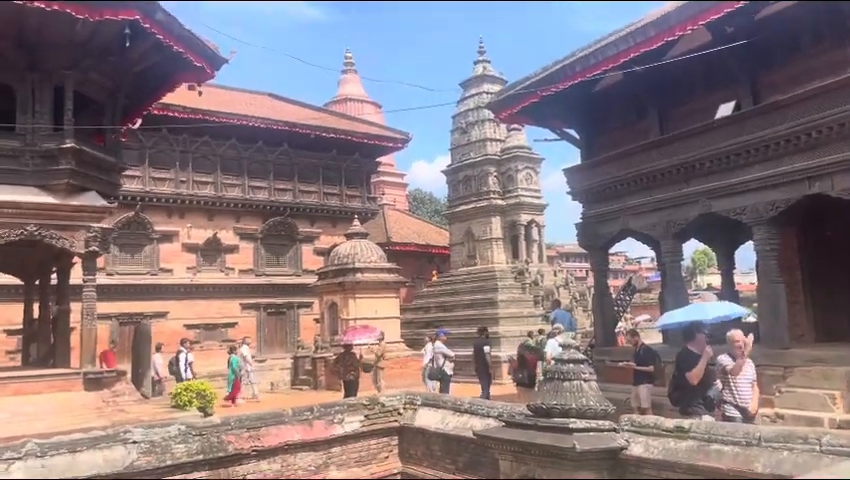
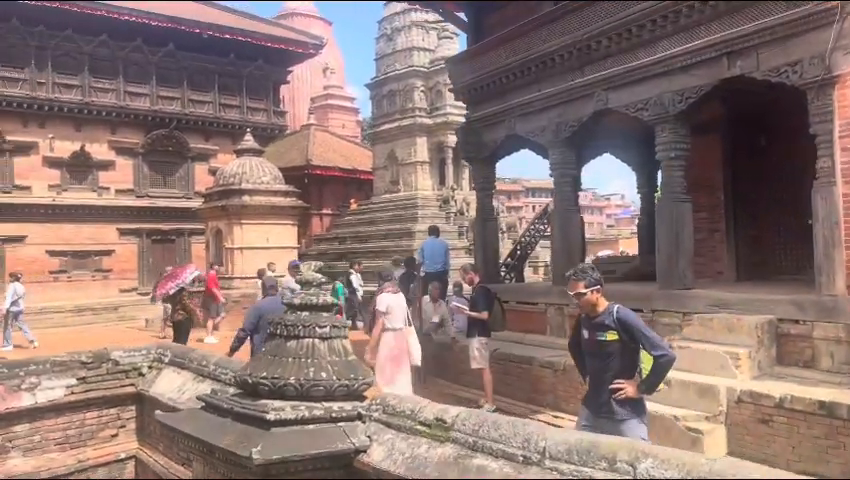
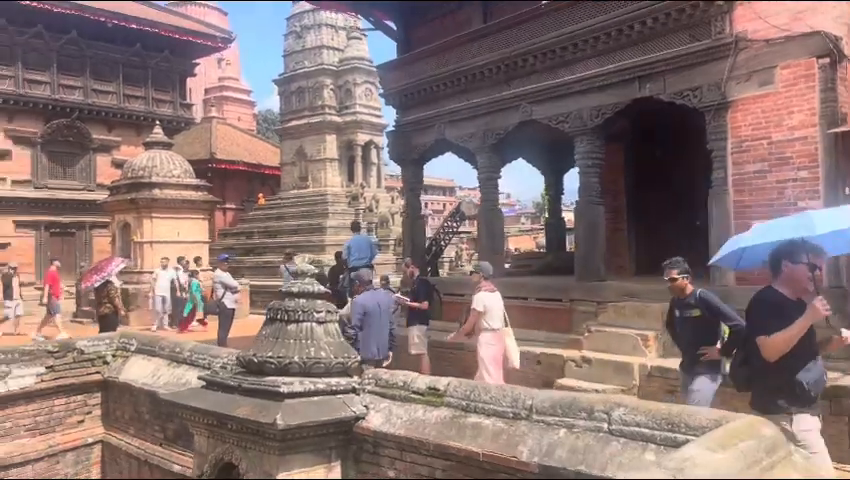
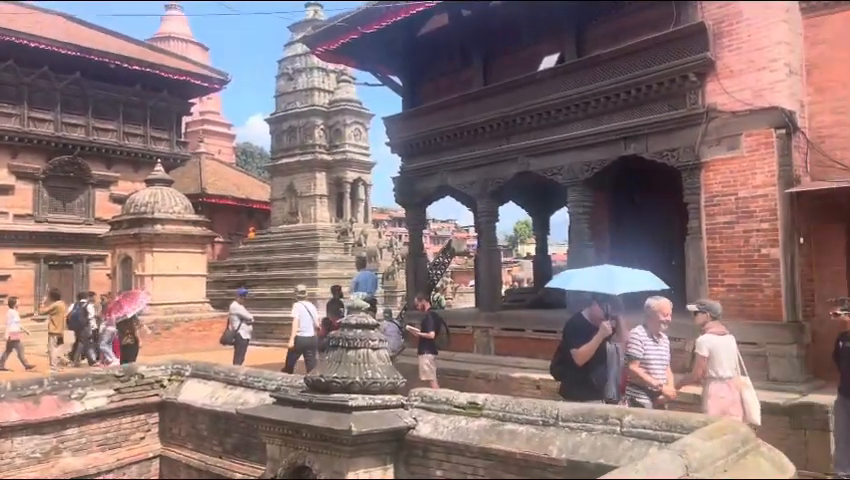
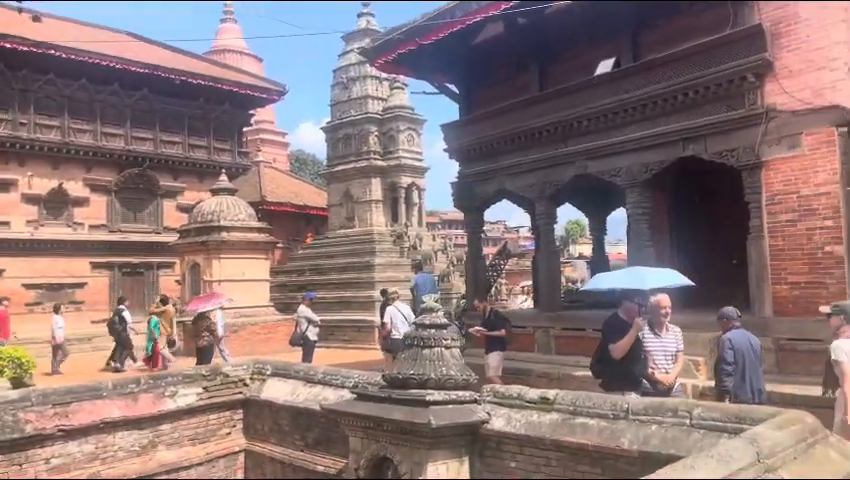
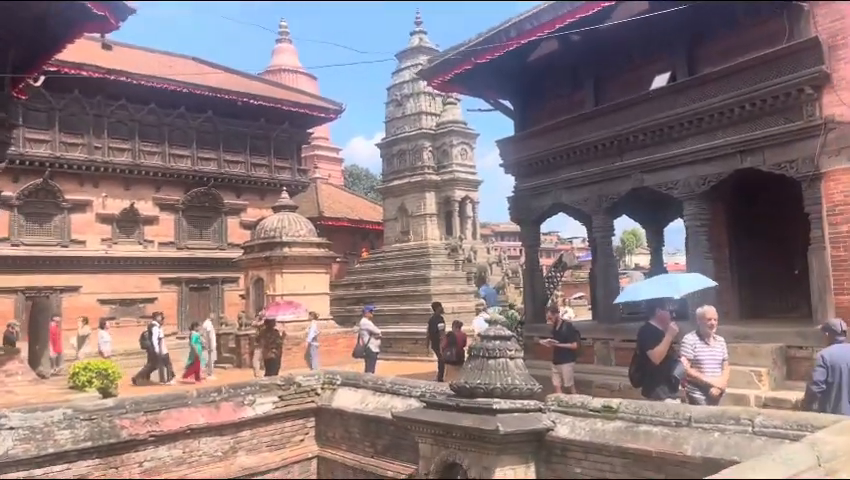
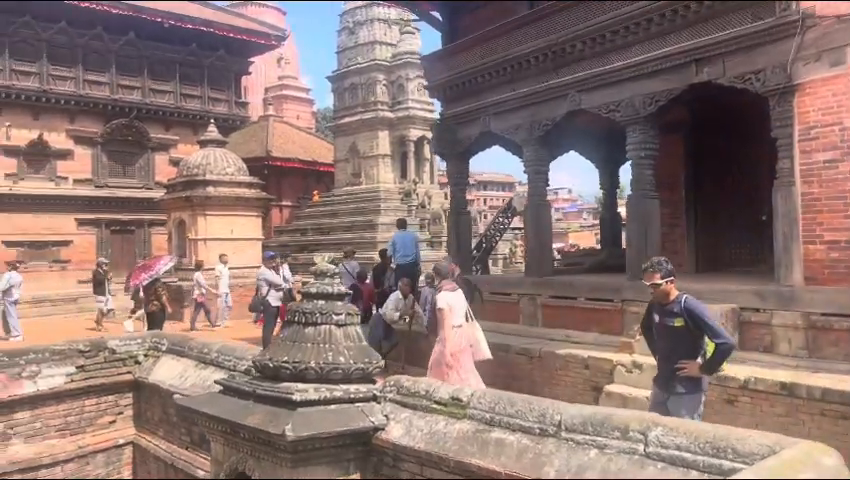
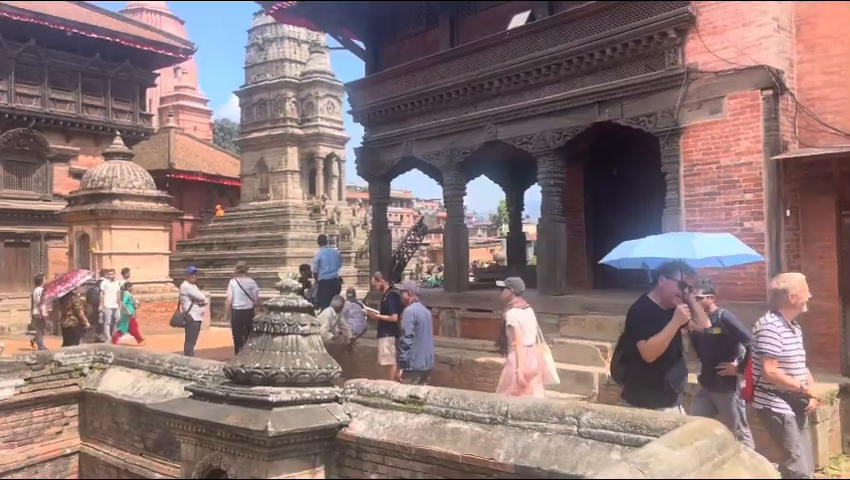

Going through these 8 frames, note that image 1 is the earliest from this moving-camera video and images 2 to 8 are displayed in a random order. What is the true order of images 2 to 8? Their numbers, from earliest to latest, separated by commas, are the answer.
6, 5, 4, 8, 3, 7, 2
